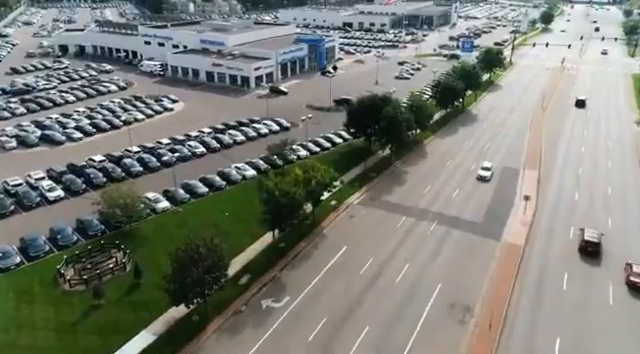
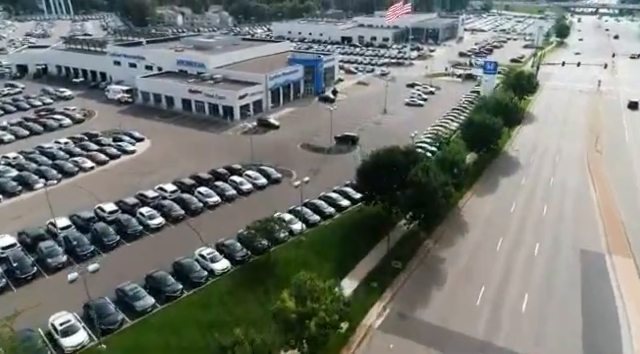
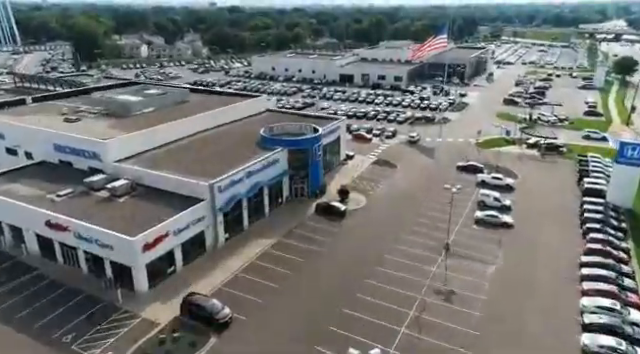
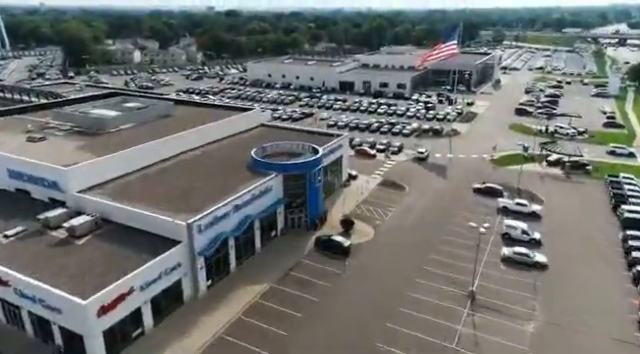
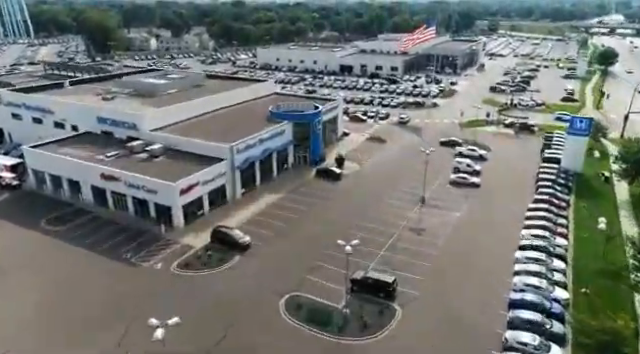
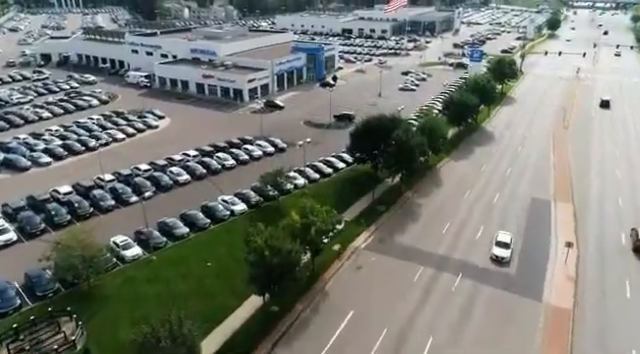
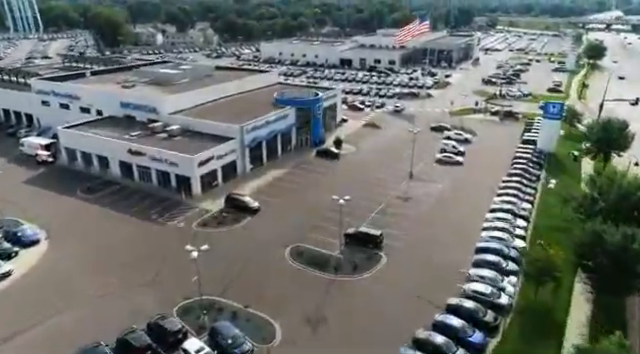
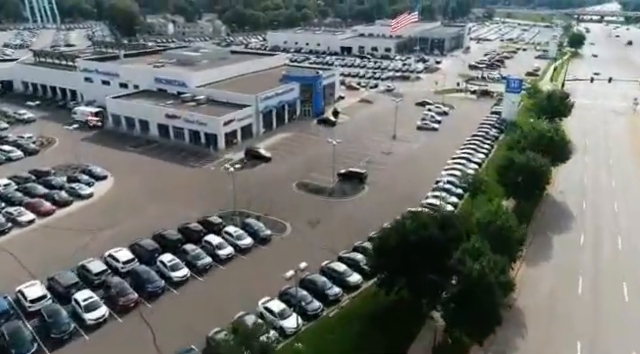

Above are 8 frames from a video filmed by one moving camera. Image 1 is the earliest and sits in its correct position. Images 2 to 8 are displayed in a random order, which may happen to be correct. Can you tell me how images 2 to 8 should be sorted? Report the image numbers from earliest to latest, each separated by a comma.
6, 2, 8, 7, 5, 3, 4
